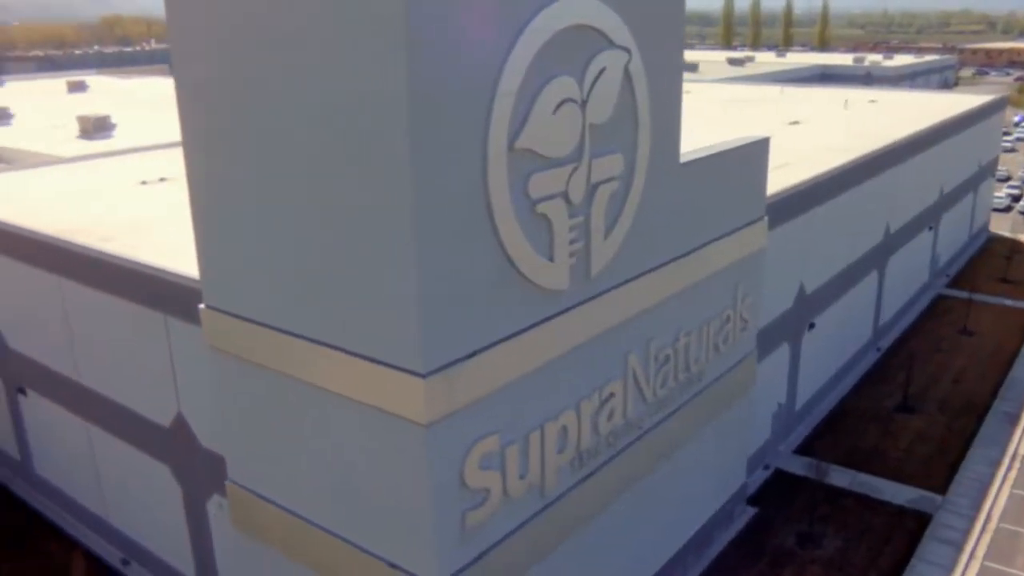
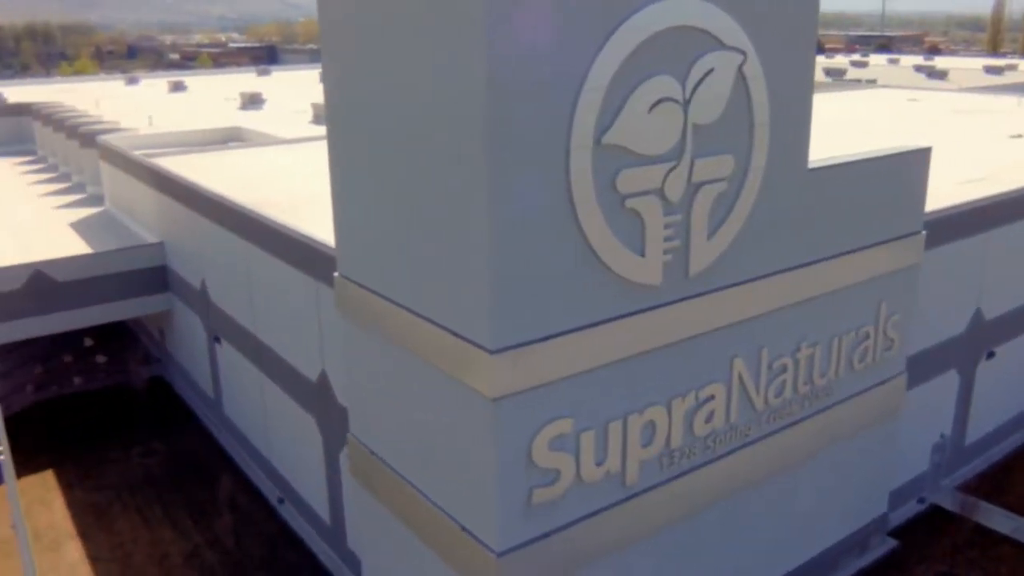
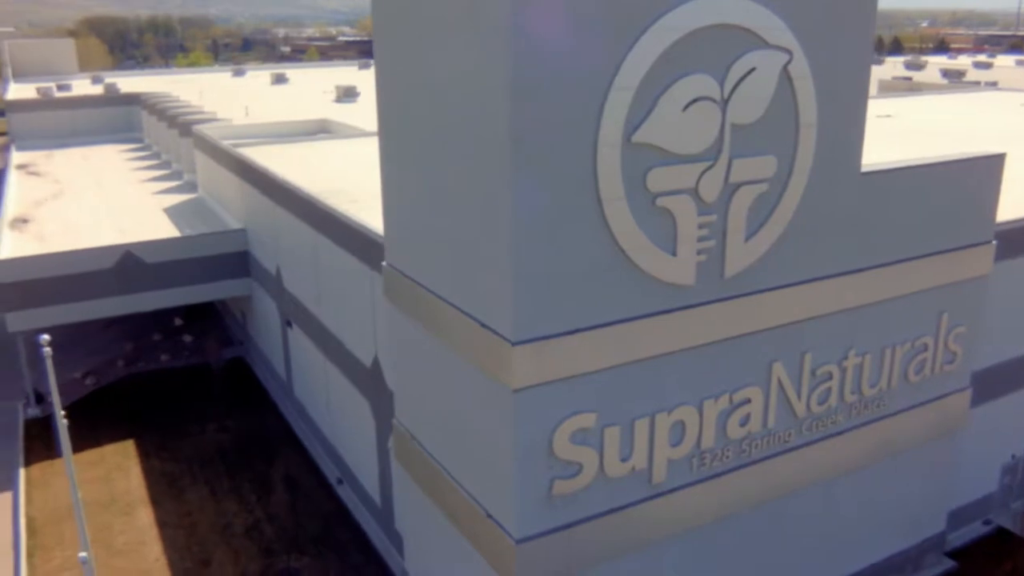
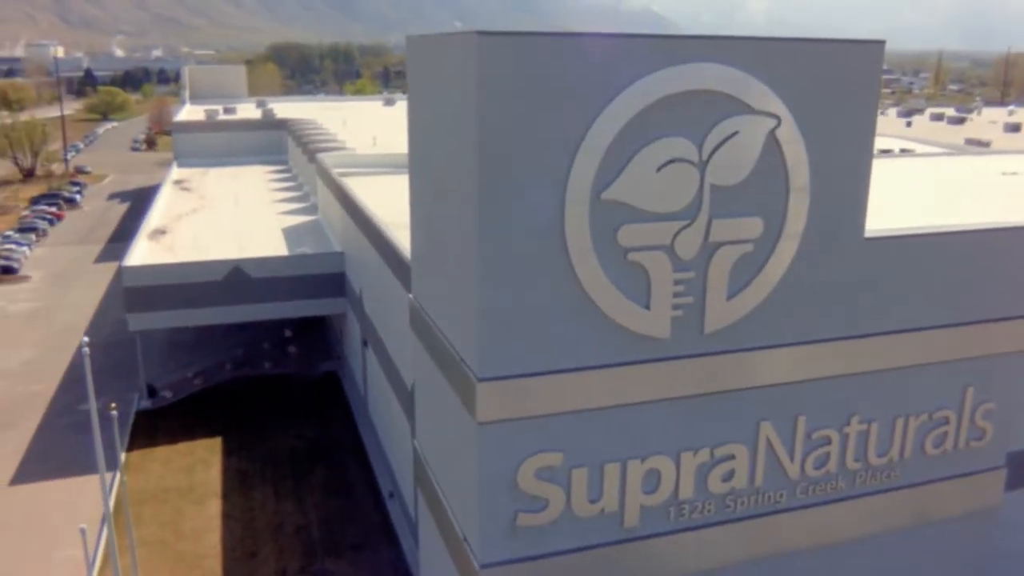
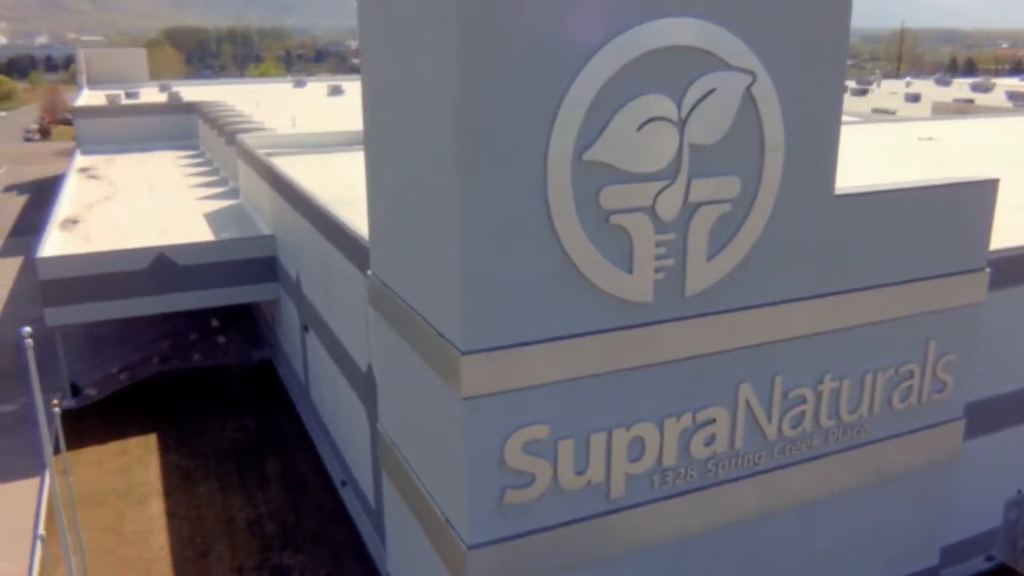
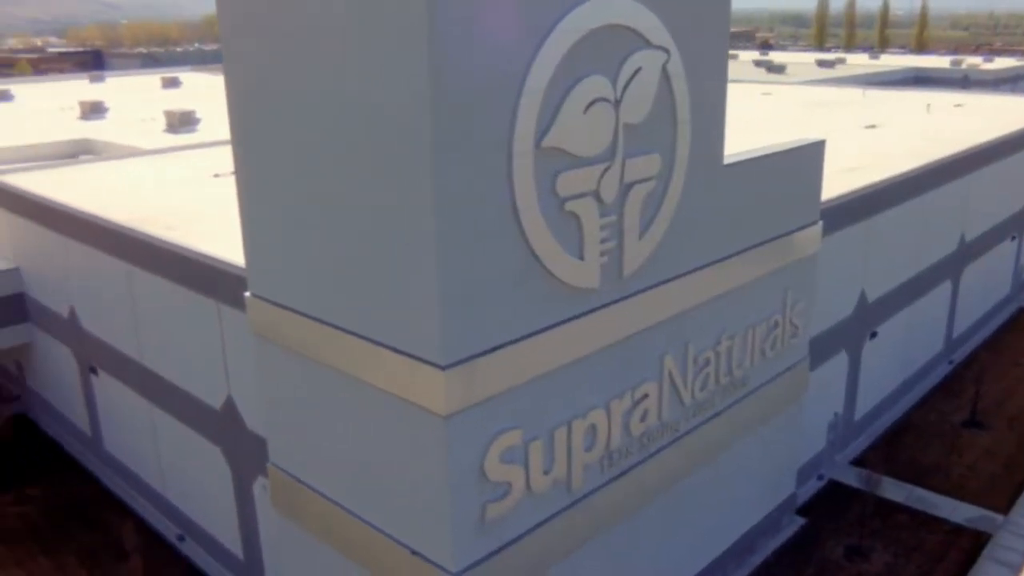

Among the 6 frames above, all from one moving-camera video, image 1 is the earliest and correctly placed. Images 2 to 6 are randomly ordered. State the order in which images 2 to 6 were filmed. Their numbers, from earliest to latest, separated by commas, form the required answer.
6, 2, 3, 5, 4
